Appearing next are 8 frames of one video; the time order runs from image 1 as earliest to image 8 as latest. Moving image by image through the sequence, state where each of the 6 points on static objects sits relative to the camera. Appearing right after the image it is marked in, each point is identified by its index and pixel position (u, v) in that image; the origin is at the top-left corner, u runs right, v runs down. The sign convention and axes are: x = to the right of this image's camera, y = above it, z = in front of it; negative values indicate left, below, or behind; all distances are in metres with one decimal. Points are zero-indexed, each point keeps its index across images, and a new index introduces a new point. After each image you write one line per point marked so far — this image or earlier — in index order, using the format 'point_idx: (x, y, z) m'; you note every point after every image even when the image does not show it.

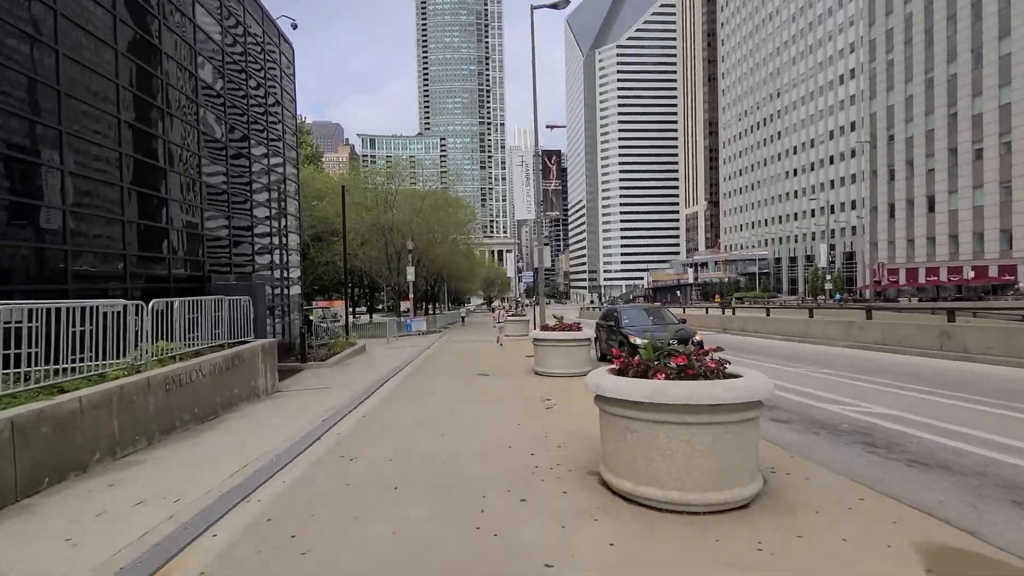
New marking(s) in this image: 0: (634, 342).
0: (+2.9, -1.3, +11.6) m
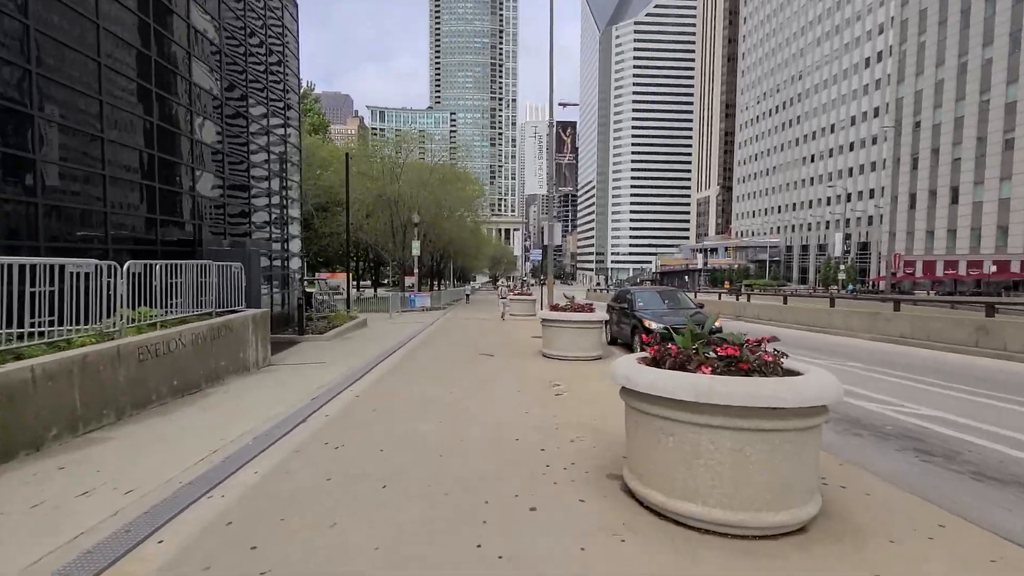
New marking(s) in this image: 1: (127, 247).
0: (+3.1, -0.8, +10.9) m
1: (-7.7, +0.8, +9.9) m
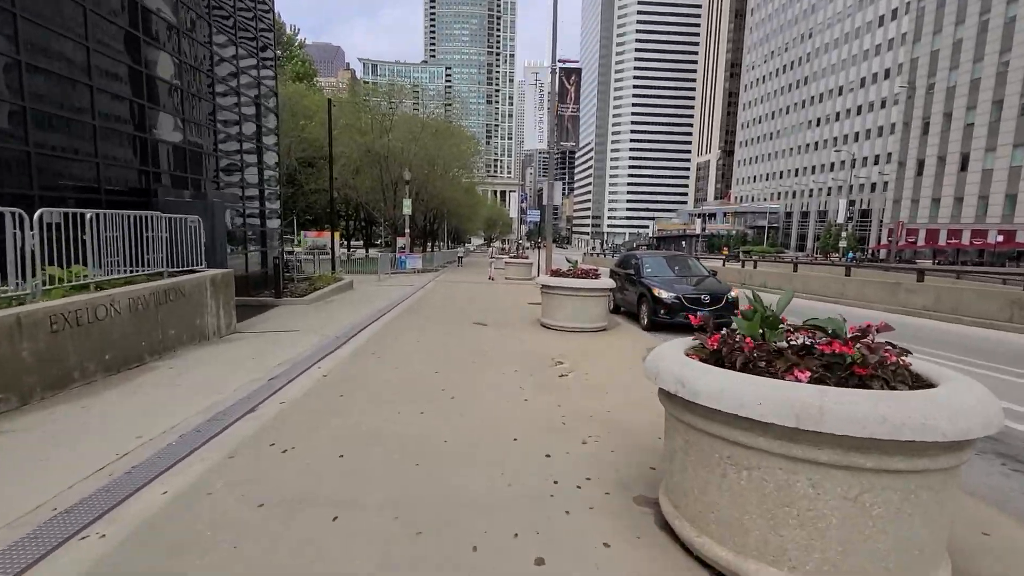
0: (+3.0, -0.1, +9.9) m
1: (-7.7, +1.6, +8.6) m
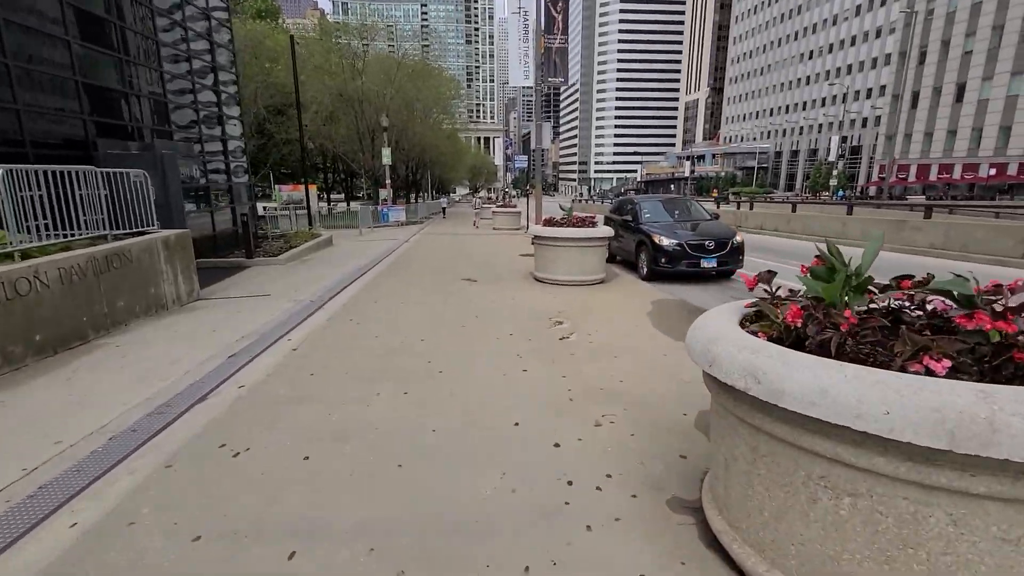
0: (+2.8, +0.9, +9.2) m
1: (-7.9, +2.1, +7.5) m
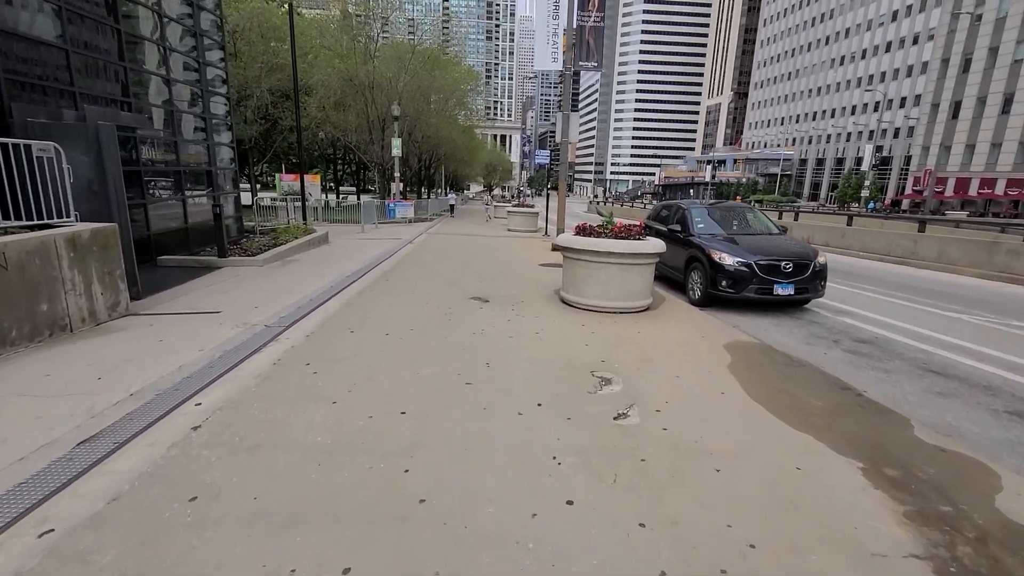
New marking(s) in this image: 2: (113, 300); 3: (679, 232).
0: (+3.2, +0.4, +7.2) m
1: (-7.6, +2.1, +5.7) m
2: (-4.8, -0.1, +5.9) m
3: (+3.0, +0.9, +8.4) m
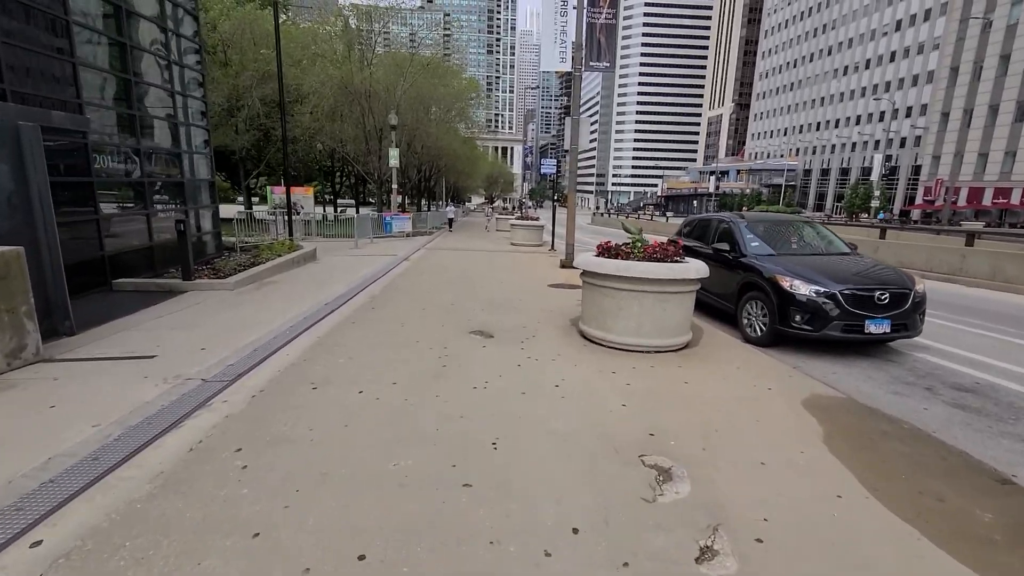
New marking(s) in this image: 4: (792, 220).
0: (+3.3, 0.0, +5.9) m
1: (-7.5, +1.7, +4.5) m
2: (-4.7, -0.5, +4.7) m
3: (+3.1, +0.5, +7.1) m
4: (+4.2, +0.9, +7.3) m
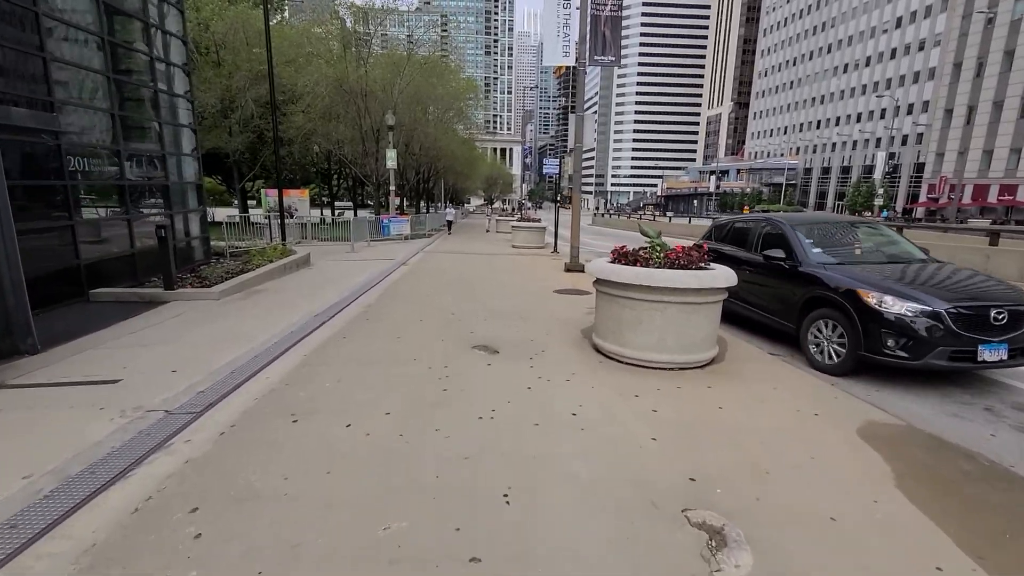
0: (+3.4, -0.1, +5.3) m
1: (-7.4, +1.5, +3.9) m
2: (-4.6, -0.7, +4.1) m
3: (+3.1, +0.4, +6.5) m
4: (+4.2, +0.9, +6.7) m
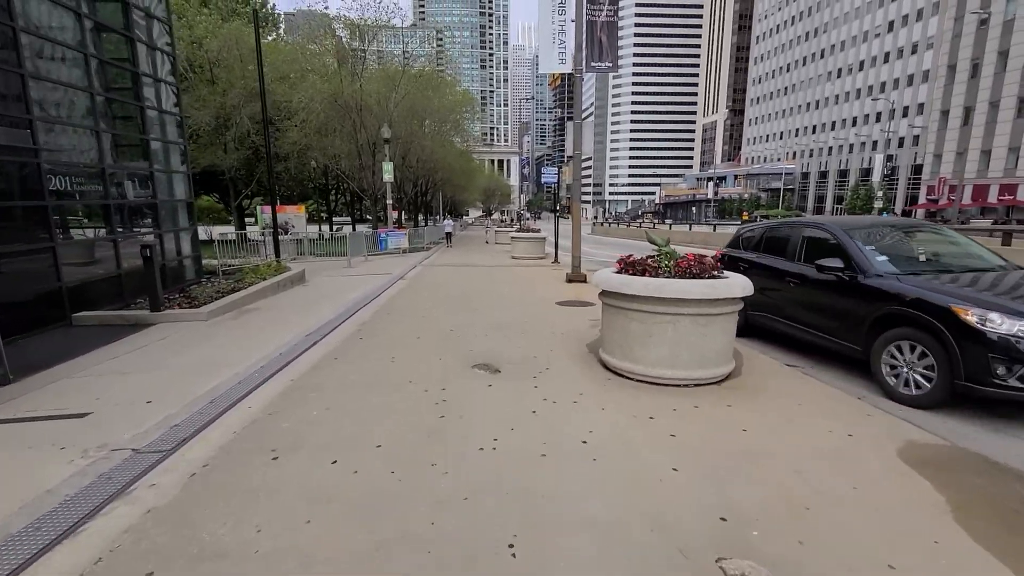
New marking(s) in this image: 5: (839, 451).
0: (+3.4, -0.1, +5.0) m
1: (-7.4, +1.2, +3.6) m
2: (-4.6, -0.9, +3.7) m
3: (+3.1, +0.3, +6.2) m
4: (+4.2, +0.8, +6.4) m
5: (+2.3, -1.1, +3.4) m
